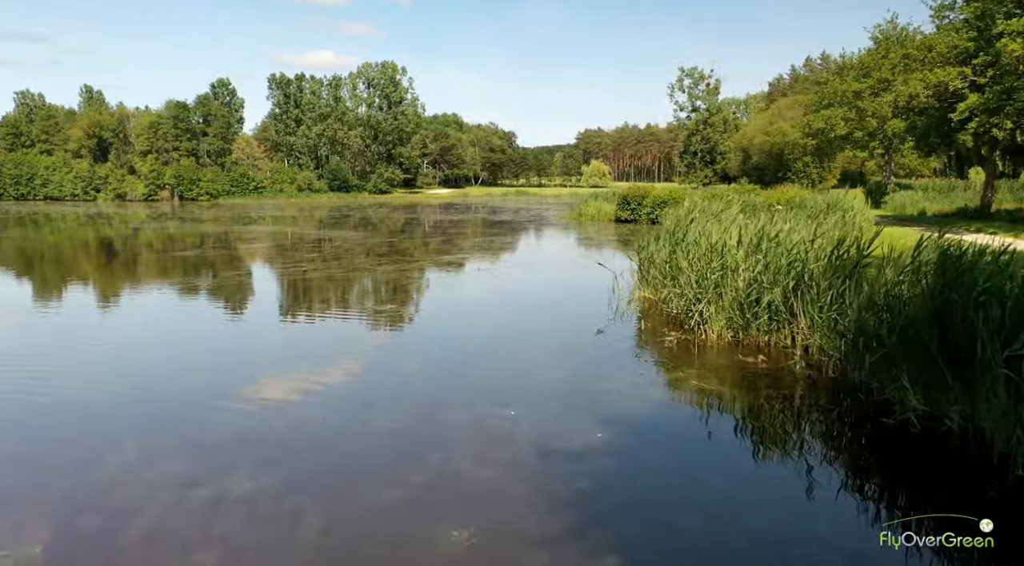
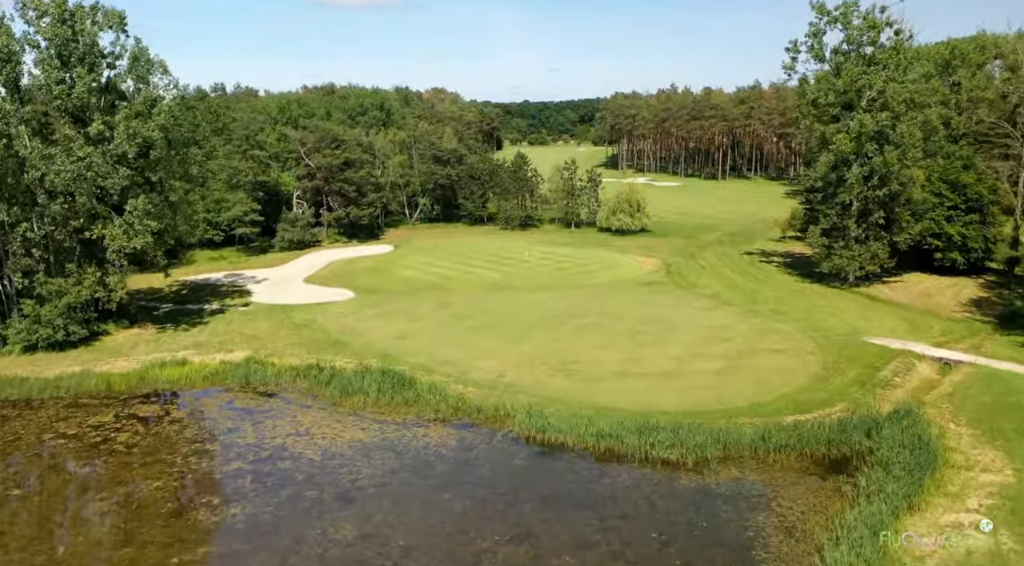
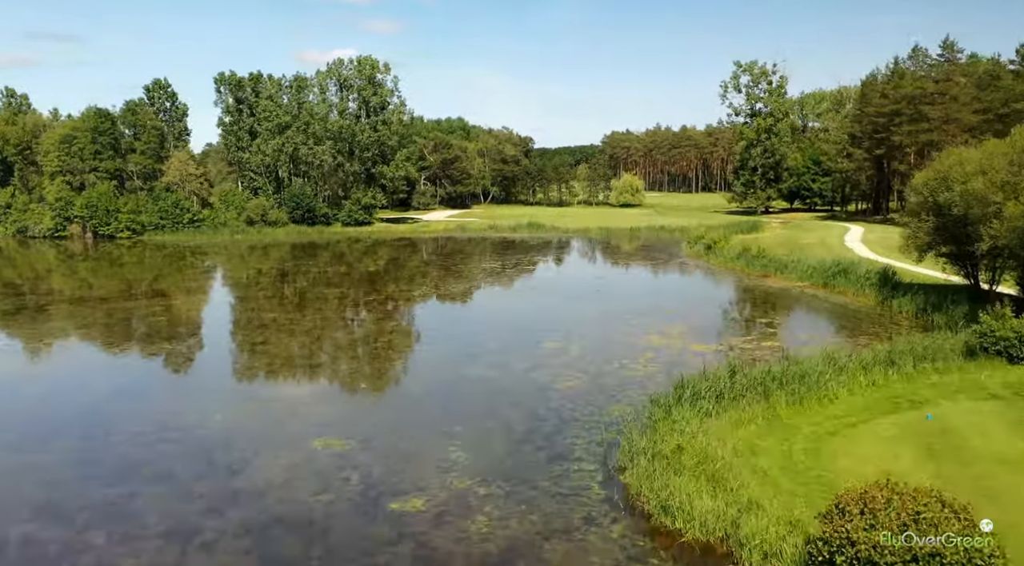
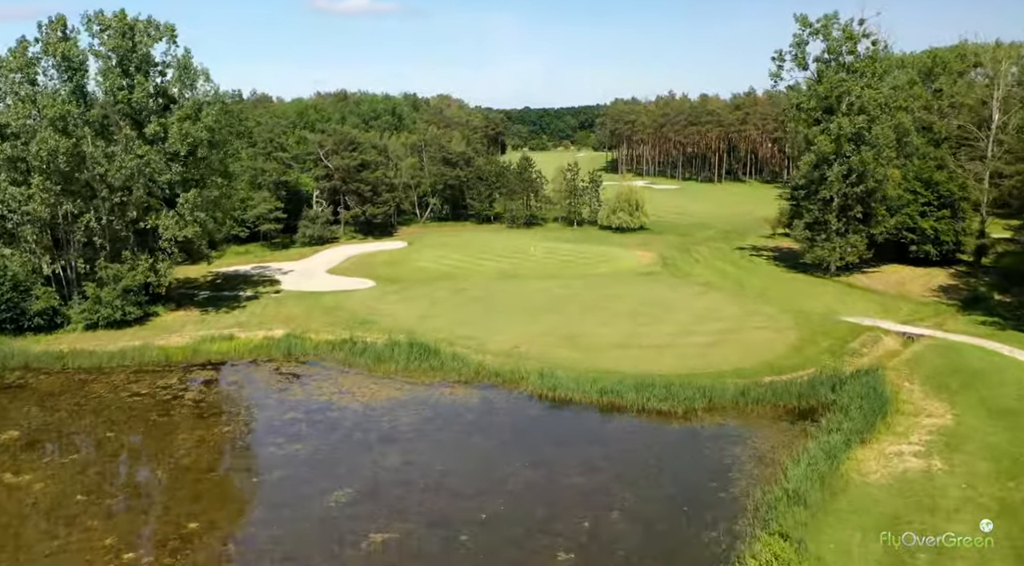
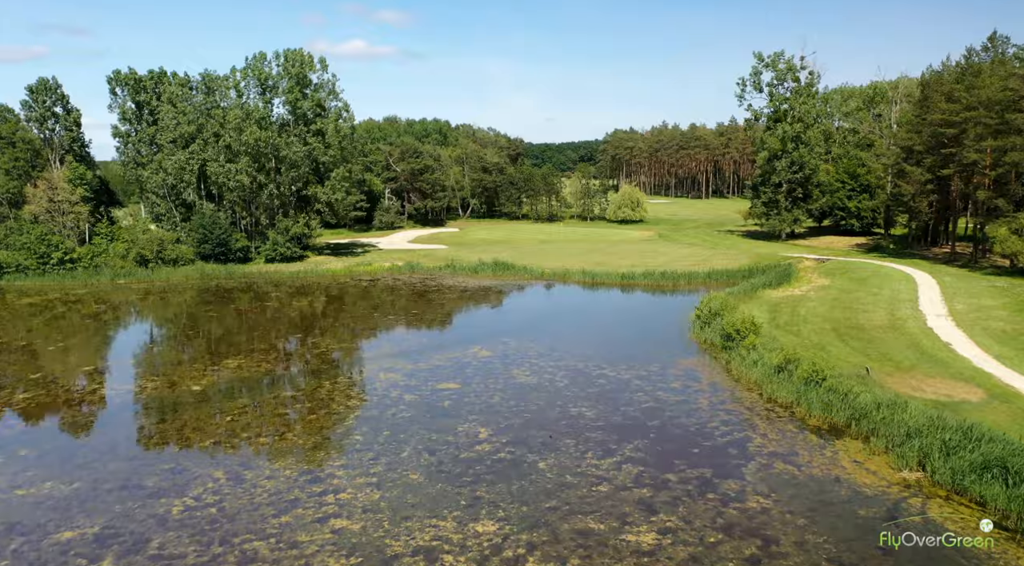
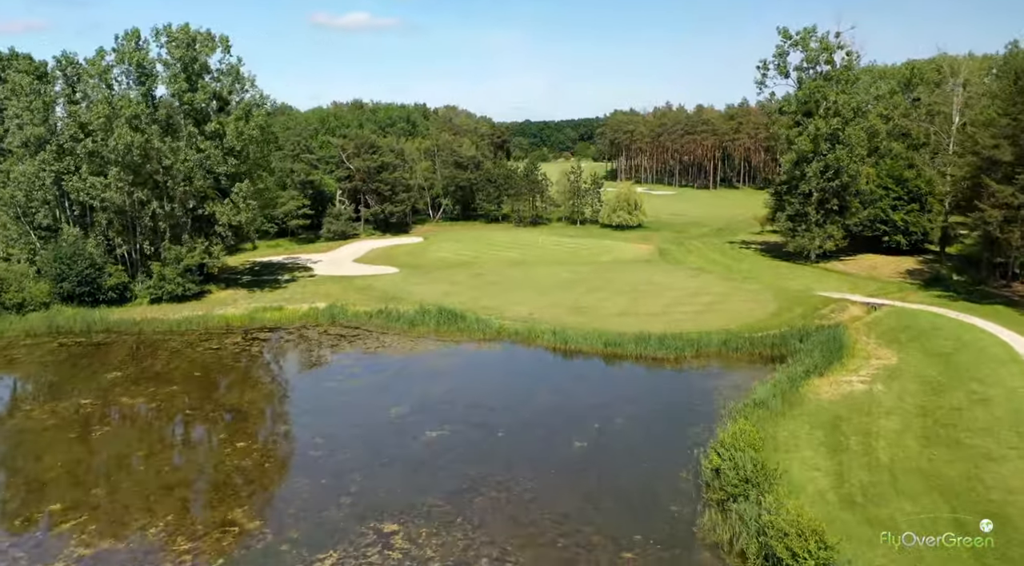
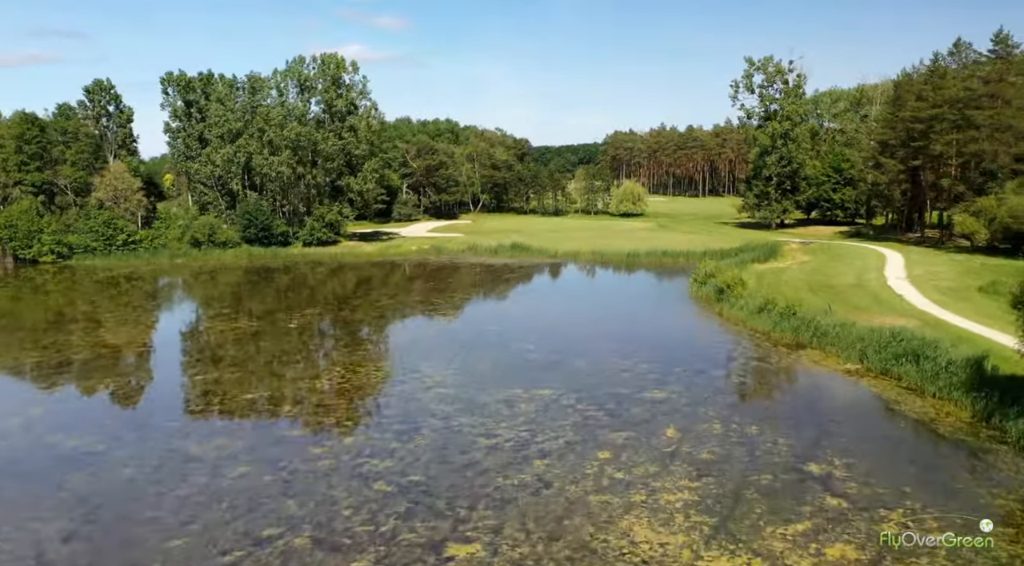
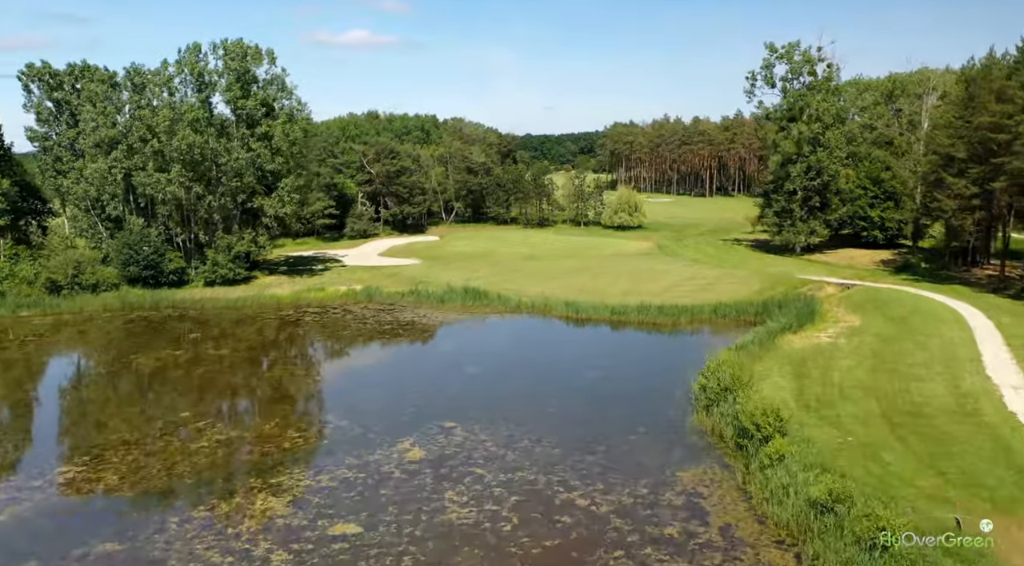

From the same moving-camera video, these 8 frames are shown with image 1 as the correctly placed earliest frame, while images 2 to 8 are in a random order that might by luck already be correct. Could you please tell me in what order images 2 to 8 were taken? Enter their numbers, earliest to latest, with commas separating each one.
3, 7, 5, 8, 6, 4, 2
